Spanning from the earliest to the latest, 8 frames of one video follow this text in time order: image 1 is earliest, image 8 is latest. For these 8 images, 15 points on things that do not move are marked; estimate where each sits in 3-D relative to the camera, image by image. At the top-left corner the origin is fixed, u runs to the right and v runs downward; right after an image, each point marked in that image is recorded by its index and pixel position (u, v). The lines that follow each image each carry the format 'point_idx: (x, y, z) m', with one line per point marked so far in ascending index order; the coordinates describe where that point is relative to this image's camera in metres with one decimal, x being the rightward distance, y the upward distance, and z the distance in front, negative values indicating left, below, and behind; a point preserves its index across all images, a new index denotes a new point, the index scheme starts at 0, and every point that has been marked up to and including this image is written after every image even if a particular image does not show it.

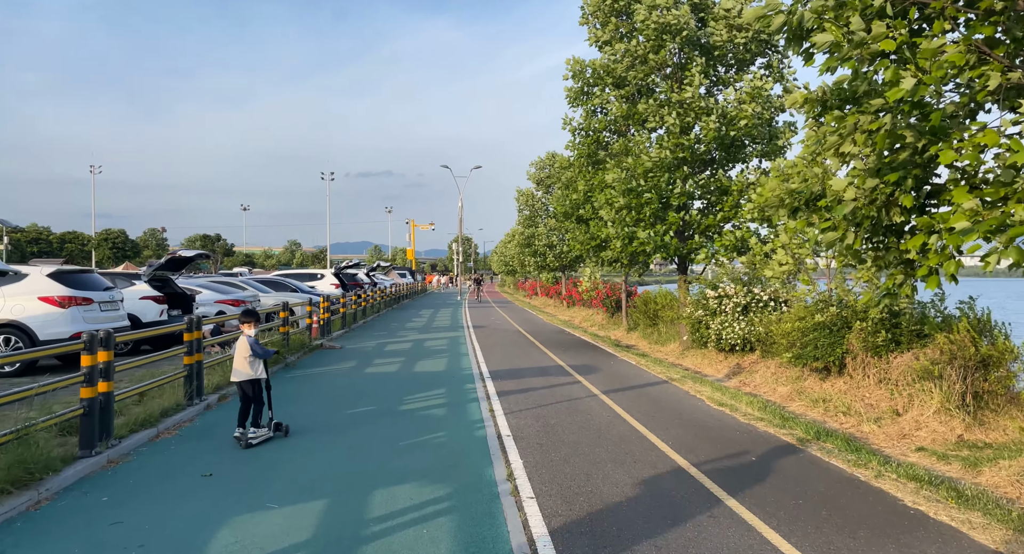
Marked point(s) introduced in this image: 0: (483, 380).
0: (-0.5, -1.6, +10.0) m
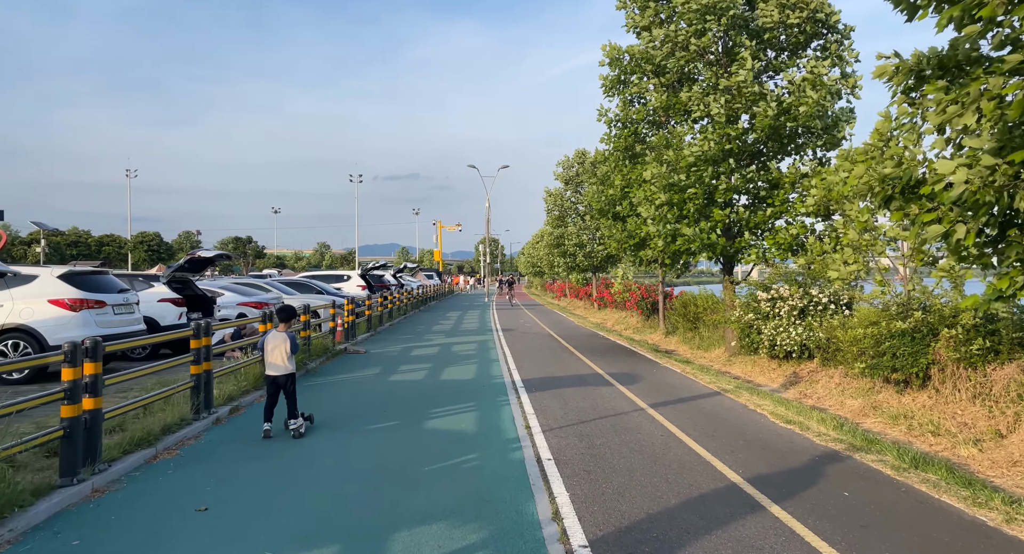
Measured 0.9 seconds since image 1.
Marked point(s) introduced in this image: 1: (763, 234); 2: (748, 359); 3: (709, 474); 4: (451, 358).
0: (+0.1, -1.6, +9.2) m
1: (+5.0, +0.9, +12.8) m
2: (+4.4, -1.5, +12.1) m
3: (+1.7, -1.7, +5.5) m
4: (-1.2, -1.6, +12.8) m
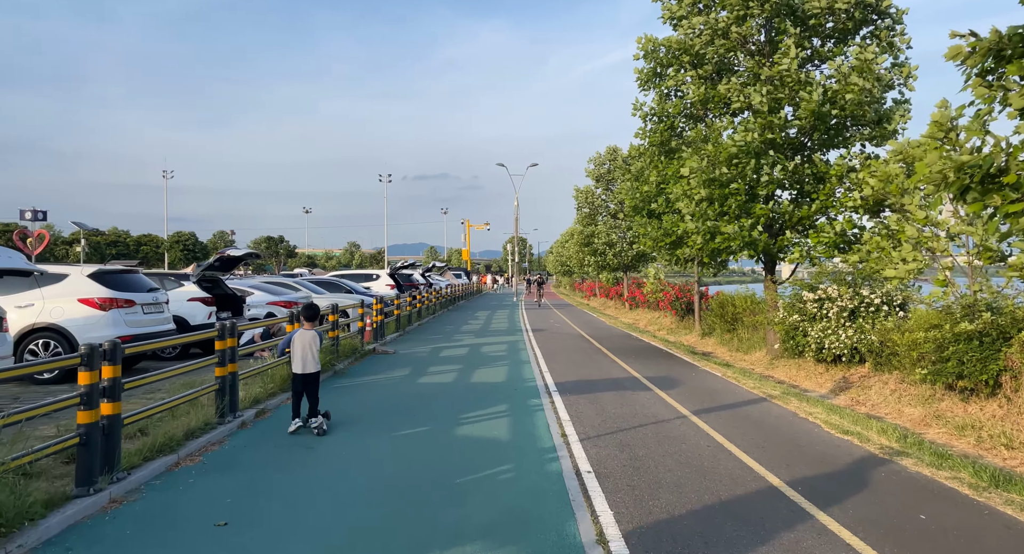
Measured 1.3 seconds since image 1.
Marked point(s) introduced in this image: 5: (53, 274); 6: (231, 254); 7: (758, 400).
0: (+0.5, -1.6, +8.9) m
1: (+5.6, +0.9, +12.2) m
2: (+5.0, -1.5, +11.5) m
3: (+2.0, -1.7, +5.1) m
4: (-0.6, -1.6, +12.5) m
5: (-6.8, +0.1, +9.6) m
6: (-5.4, +0.4, +12.3) m
7: (+3.2, -1.6, +8.4) m
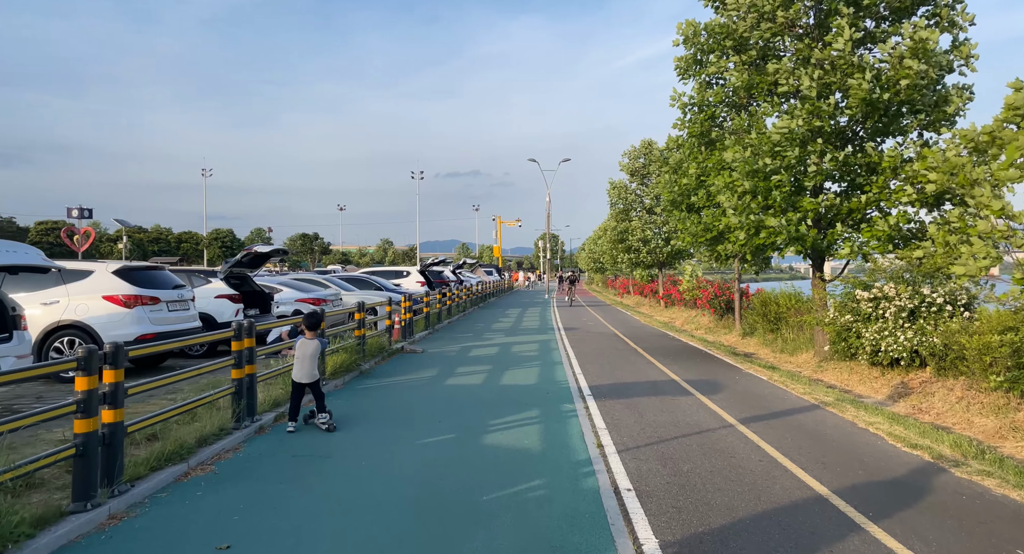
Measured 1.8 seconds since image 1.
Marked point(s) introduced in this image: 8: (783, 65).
0: (+0.9, -1.6, +8.4) m
1: (+6.1, +0.9, +11.4) m
2: (+5.5, -1.5, +10.8) m
3: (+2.2, -1.7, +4.5) m
4: (0.0, -1.5, +12.0) m
5: (-6.4, +0.1, +9.5) m
6: (-4.8, +0.5, +12.1) m
7: (+3.6, -1.6, +7.8) m
8: (+4.8, +3.8, +11.5) m
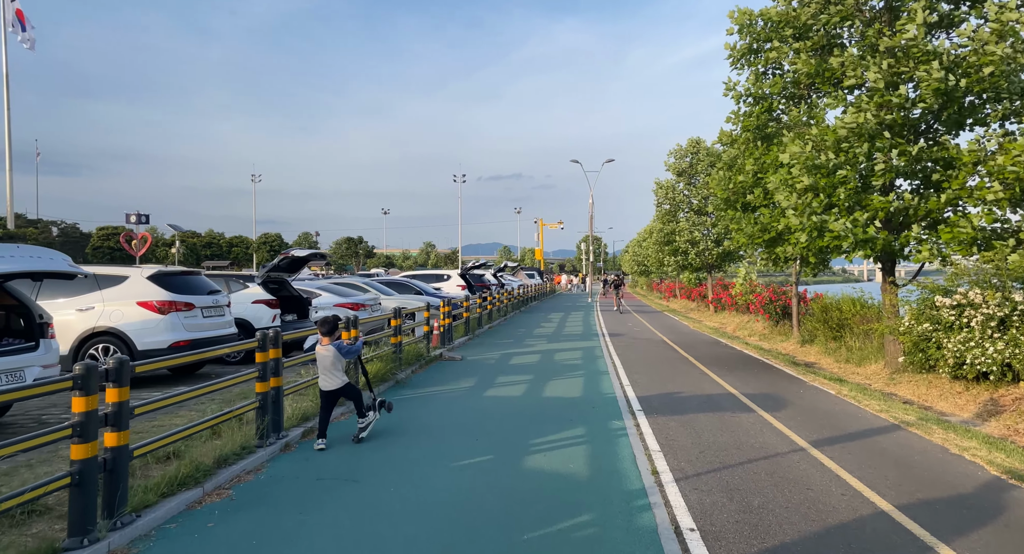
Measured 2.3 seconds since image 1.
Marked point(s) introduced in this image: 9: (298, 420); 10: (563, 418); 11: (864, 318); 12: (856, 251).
0: (+1.5, -1.6, +7.7) m
1: (+6.9, +0.8, +10.5) m
2: (+6.2, -1.6, +9.9) m
3: (+2.5, -1.7, +3.8) m
4: (+0.8, -1.6, +11.5) m
5: (-5.8, 0.0, +9.3) m
6: (-4.0, +0.4, +11.8) m
7: (+4.1, -1.6, +7.0) m
8: (+5.5, +3.7, +10.6) m
9: (-2.2, -1.5, +6.6) m
10: (+0.6, -1.6, +7.5) m
11: (+7.7, -0.9, +14.0) m
12: (+5.6, +0.4, +10.5) m
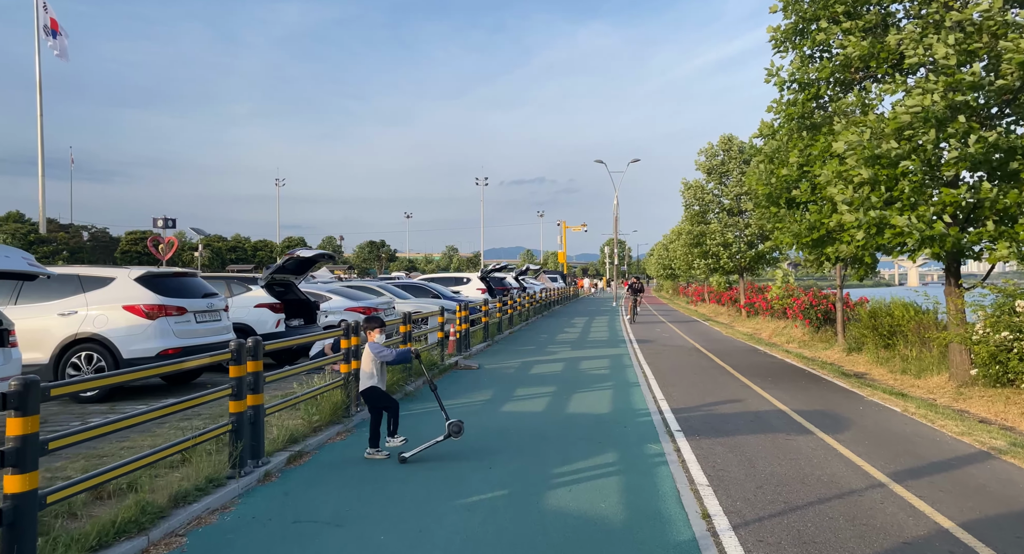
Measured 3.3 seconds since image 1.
0: (+1.7, -1.7, +6.7) m
1: (+7.2, +0.8, +9.3) m
2: (+6.5, -1.6, +8.7) m
3: (+2.5, -1.7, +2.8) m
4: (+1.1, -1.7, +10.5) m
5: (-5.5, 0.0, +8.6) m
6: (-3.6, +0.4, +11.0) m
7: (+4.3, -1.6, +5.9) m
8: (+5.8, +3.7, +9.5) m
9: (-2.0, -1.5, +5.7) m
10: (+0.8, -1.7, +6.6) m
11: (+8.1, -0.9, +12.8) m
12: (+5.9, +0.4, +9.4) m
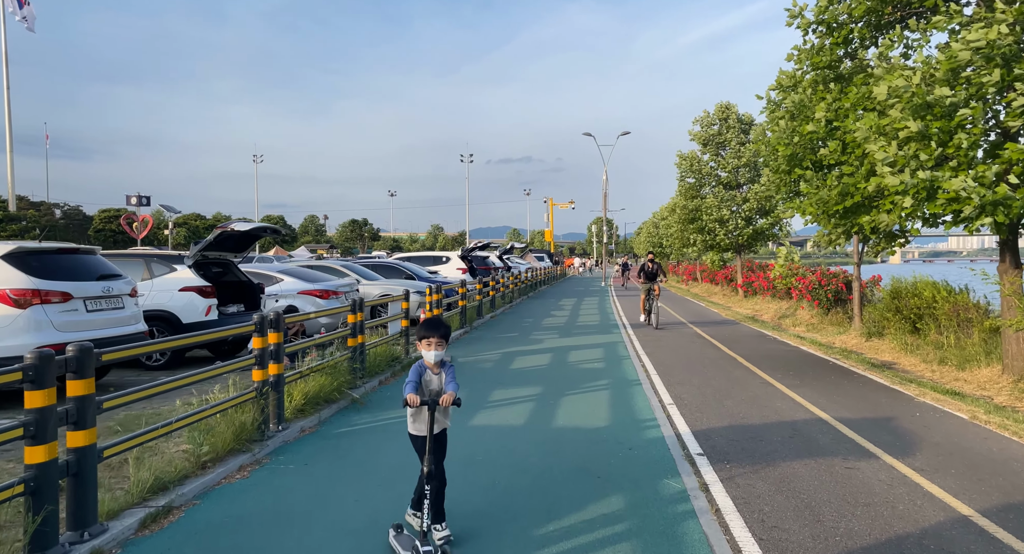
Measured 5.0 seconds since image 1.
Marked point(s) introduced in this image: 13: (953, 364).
0: (+1.4, -1.5, +5.1) m
1: (+6.9, +1.1, +7.6) m
2: (+6.2, -1.3, +7.1) m
3: (+2.4, -1.6, +1.1) m
4: (+0.8, -1.3, +8.8) m
5: (-5.8, +0.2, +6.7) m
6: (-4.0, +0.7, +9.2) m
7: (+4.0, -1.5, +4.3) m
8: (+5.5, +4.0, +7.7) m
9: (-2.2, -1.3, +4.0) m
10: (+0.6, -1.5, +4.9) m
11: (+7.7, -0.5, +11.2) m
12: (+5.6, +0.7, +7.8) m
13: (+6.7, -1.3, +9.8) m
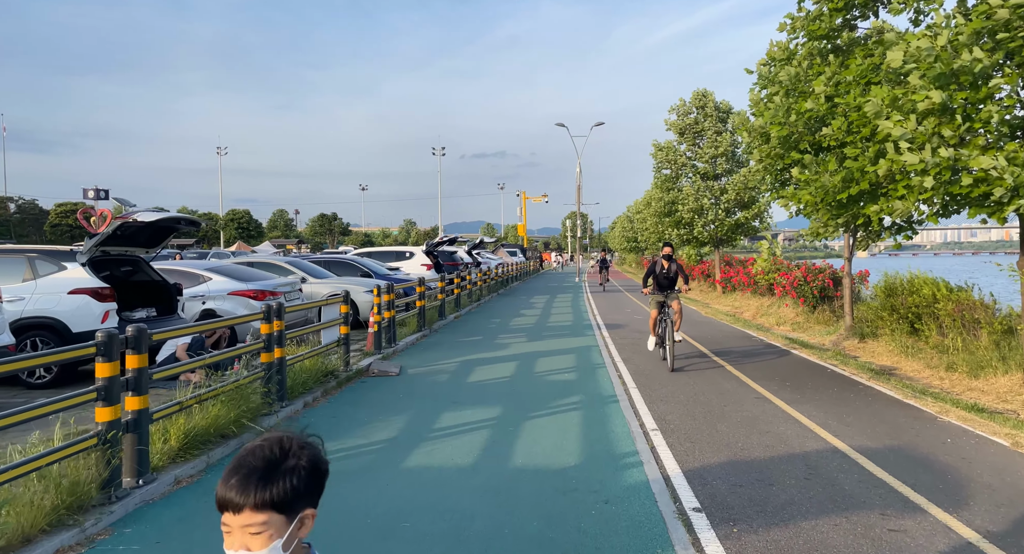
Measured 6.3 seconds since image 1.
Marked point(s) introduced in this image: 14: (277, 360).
0: (+1.1, -1.5, +3.8) m
1: (+6.4, +1.1, +6.6) m
2: (+5.8, -1.3, +6.1) m
3: (+2.2, -1.7, -0.1) m
4: (+0.3, -1.3, +7.5) m
5: (-6.2, +0.2, +5.2) m
6: (-4.5, +0.7, +7.7) m
7: (+3.7, -1.5, +3.1) m
8: (+5.0, +4.0, +6.6) m
9: (-2.6, -1.3, +2.6) m
10: (+0.2, -1.5, +3.6) m
11: (+7.1, -0.5, +10.2) m
12: (+5.2, +0.7, +6.7) m
13: (+6.1, -1.3, +8.8) m
14: (-2.3, -0.8, +6.4) m
